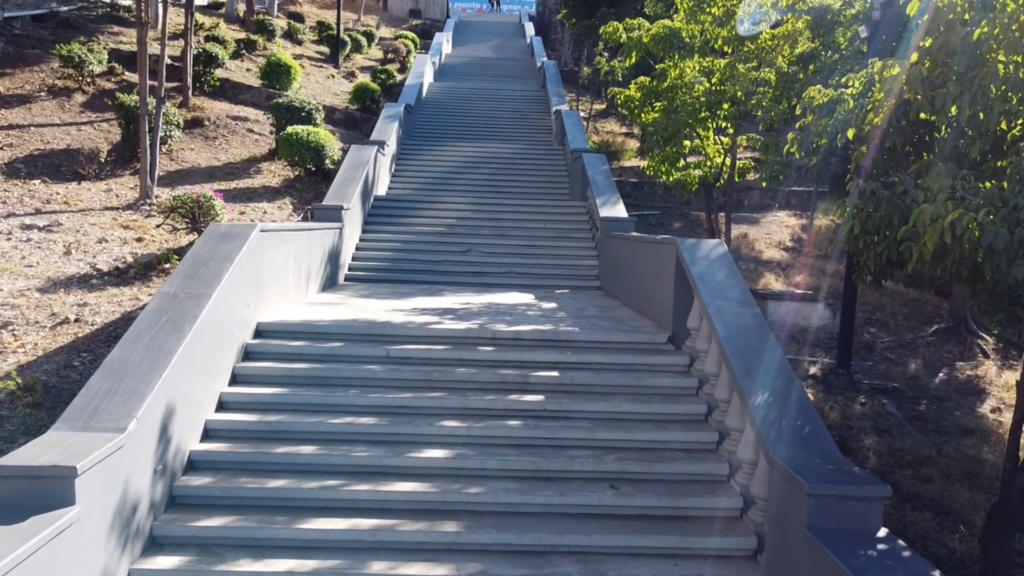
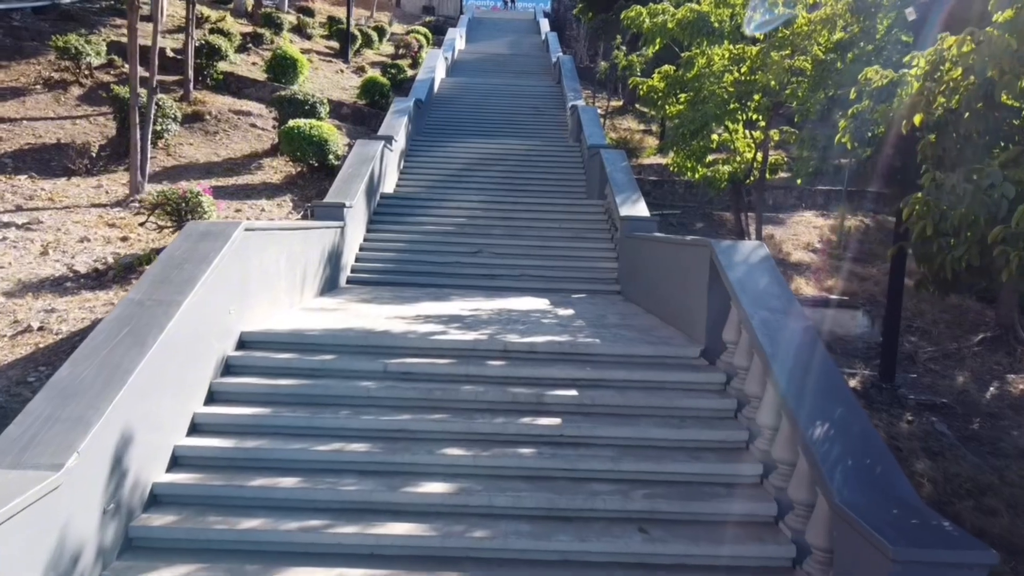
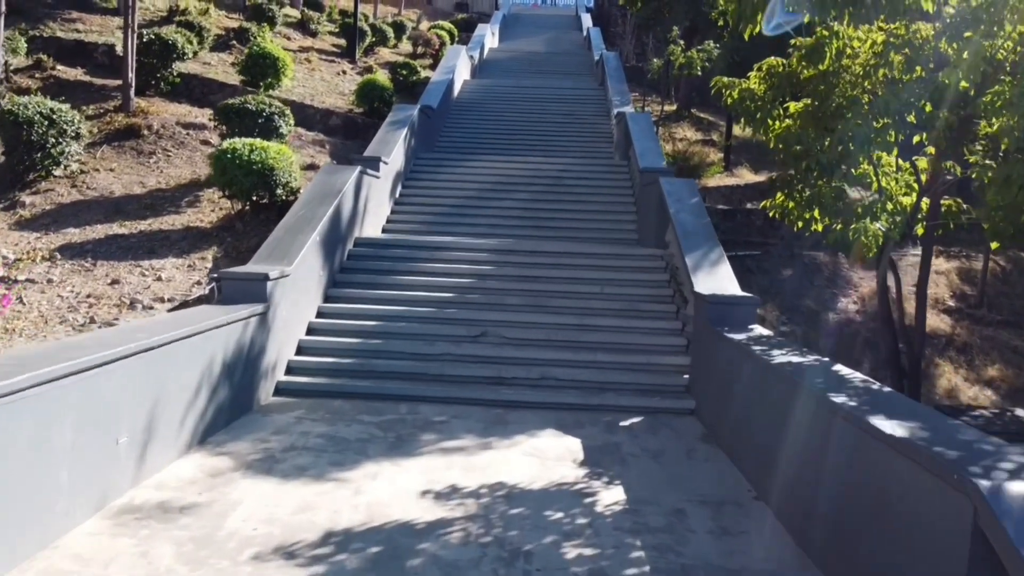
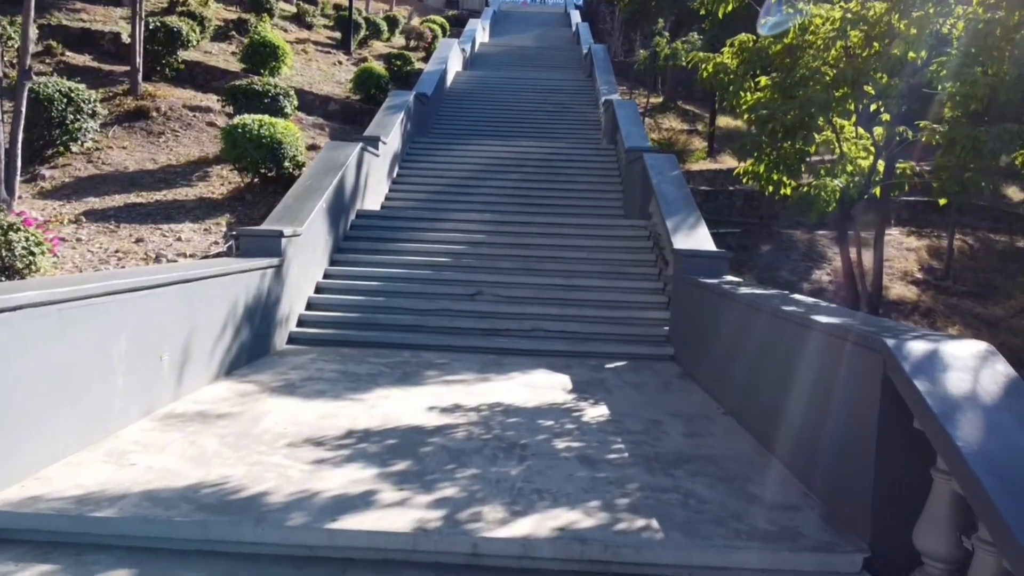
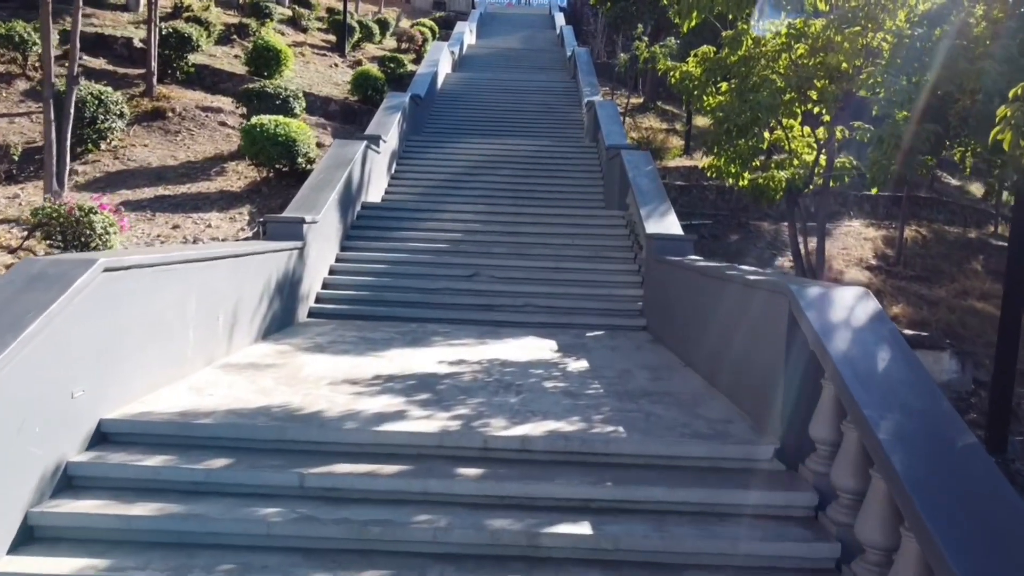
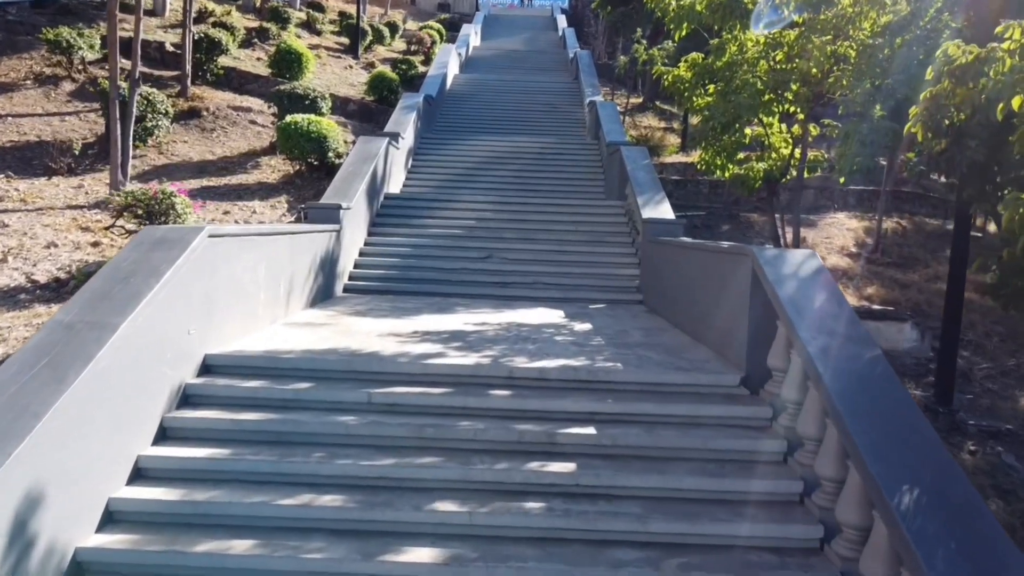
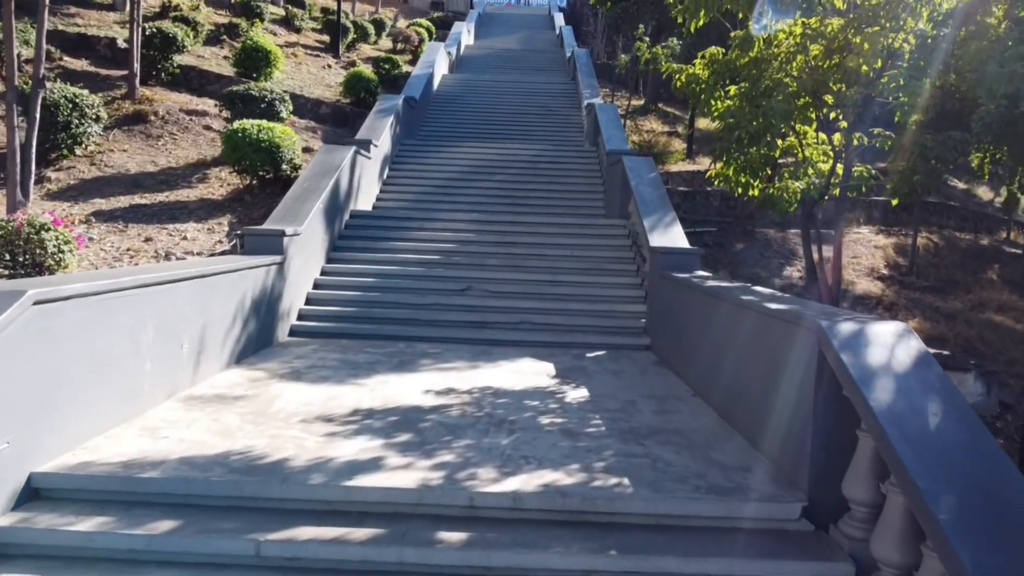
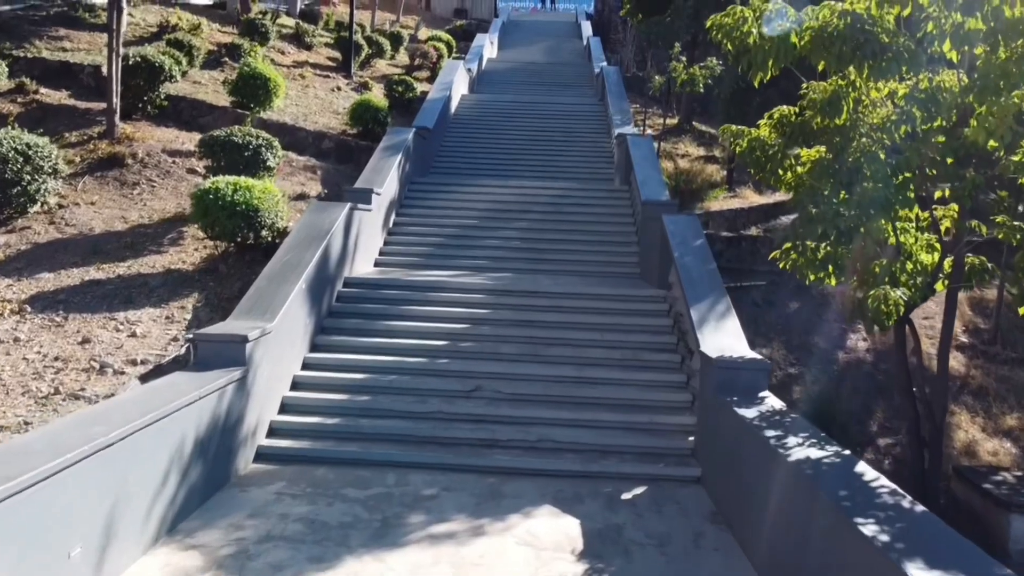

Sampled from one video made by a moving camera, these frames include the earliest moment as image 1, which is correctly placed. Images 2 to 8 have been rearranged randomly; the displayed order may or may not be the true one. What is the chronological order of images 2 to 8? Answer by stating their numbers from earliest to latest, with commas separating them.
2, 6, 5, 7, 4, 3, 8
